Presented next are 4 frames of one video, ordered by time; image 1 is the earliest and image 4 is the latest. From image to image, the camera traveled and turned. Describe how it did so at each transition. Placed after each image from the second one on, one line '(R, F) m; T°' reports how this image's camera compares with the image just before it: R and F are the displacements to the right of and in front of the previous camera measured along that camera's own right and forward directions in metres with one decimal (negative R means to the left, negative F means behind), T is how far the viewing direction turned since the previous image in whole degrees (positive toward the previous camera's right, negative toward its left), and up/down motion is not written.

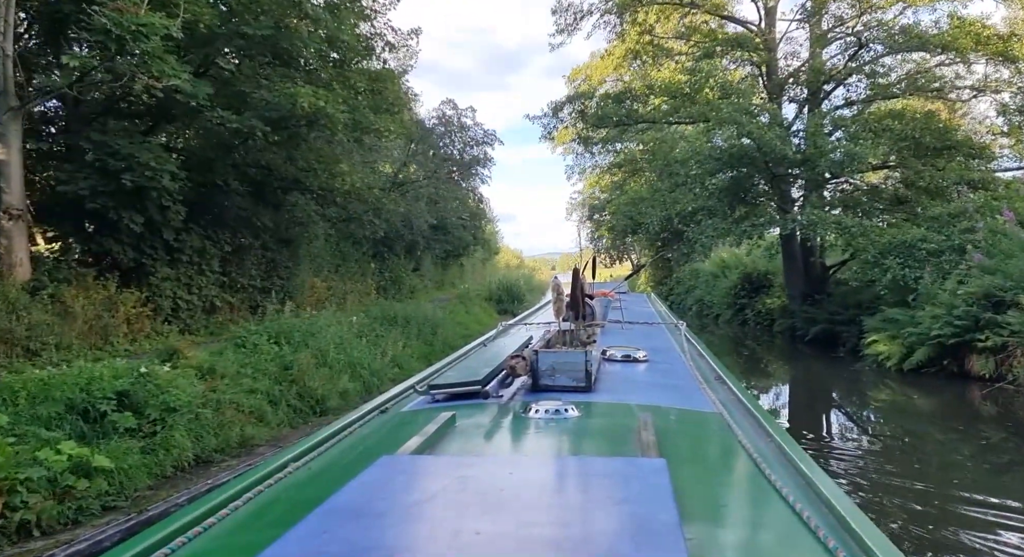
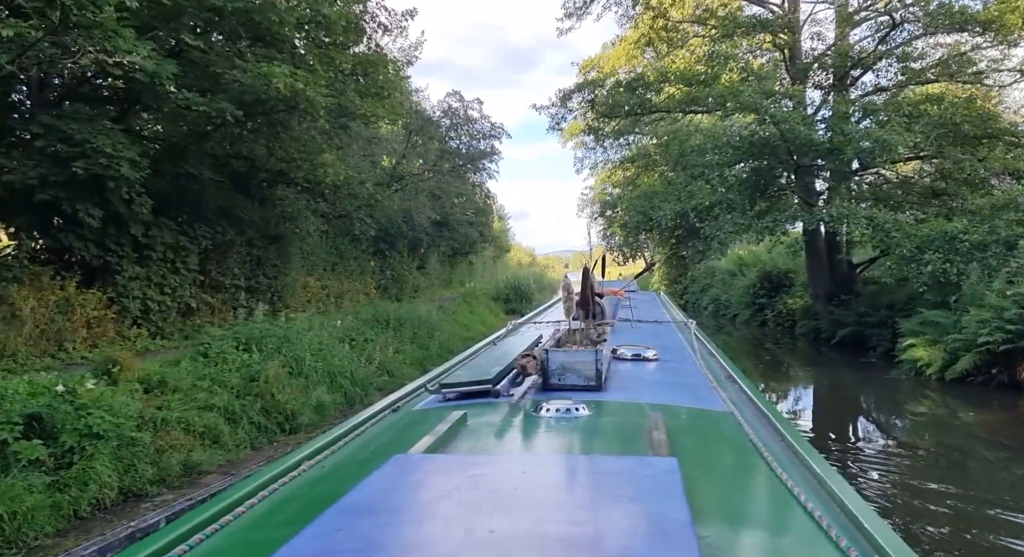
(+0.1, +1.0) m; -1°
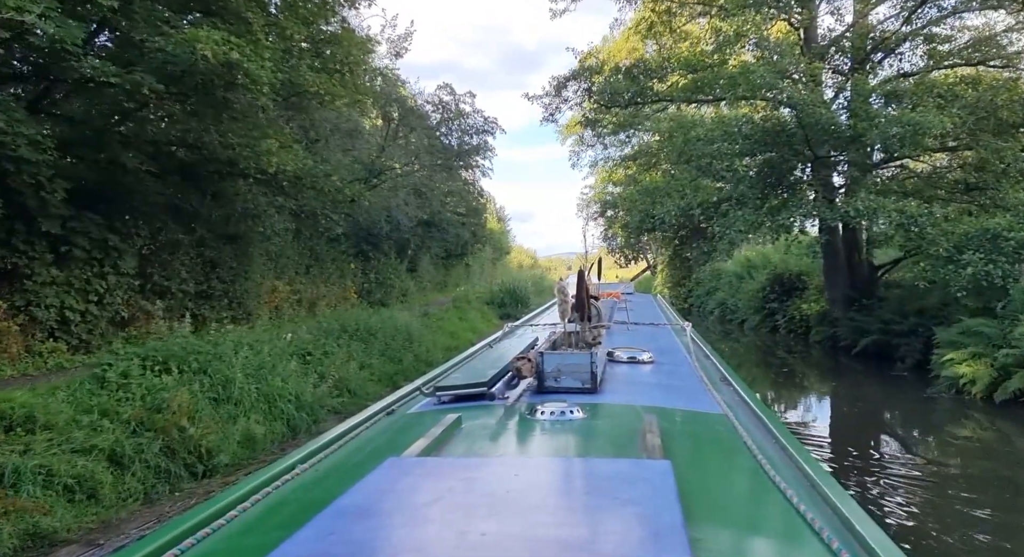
(+0.3, +1.4) m; 0°
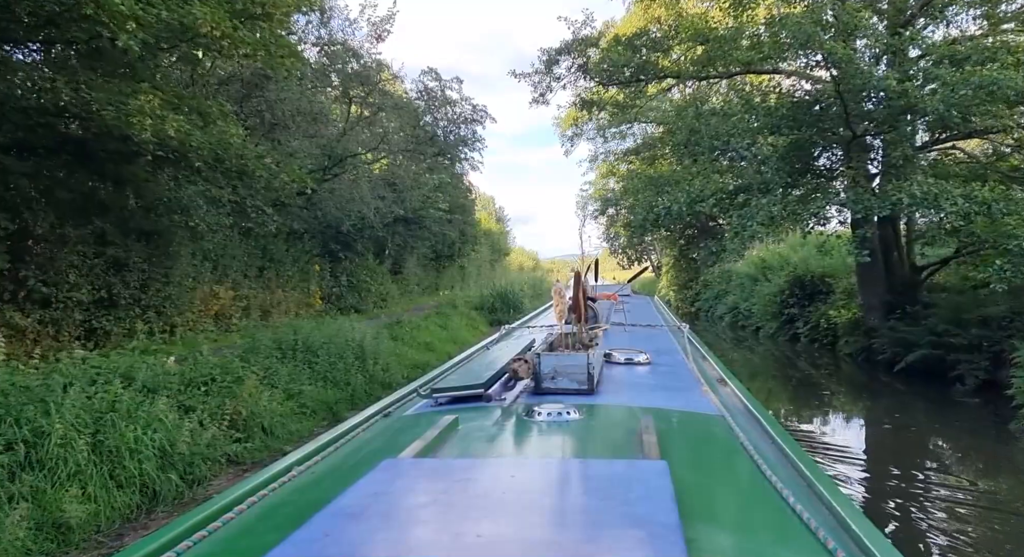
(+0.3, +2.1) m; 0°
